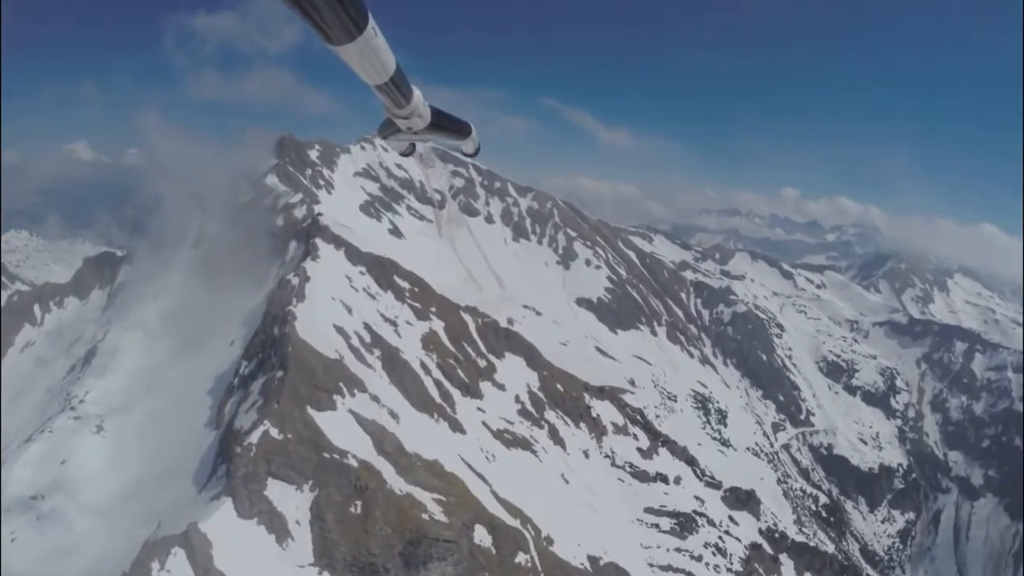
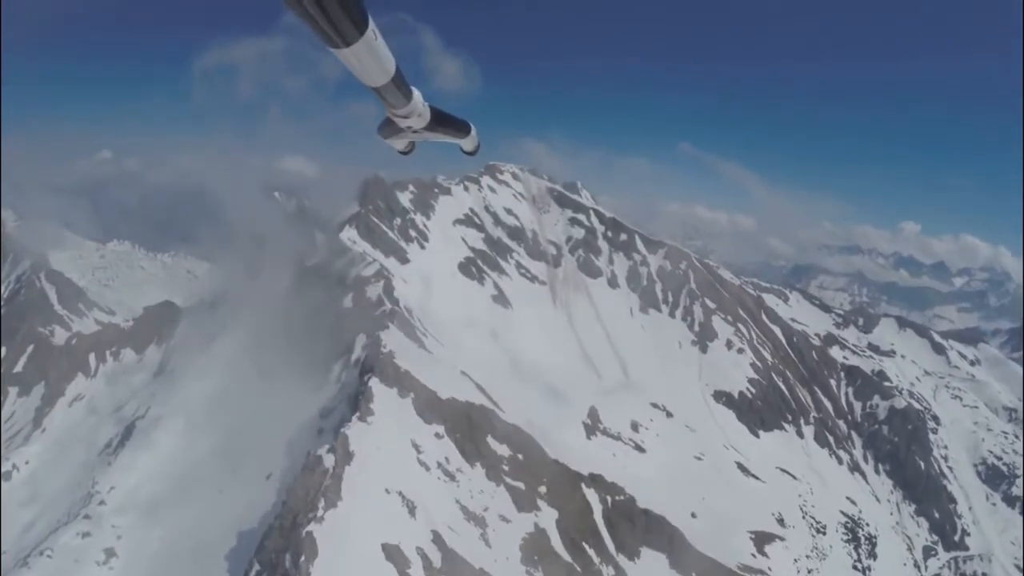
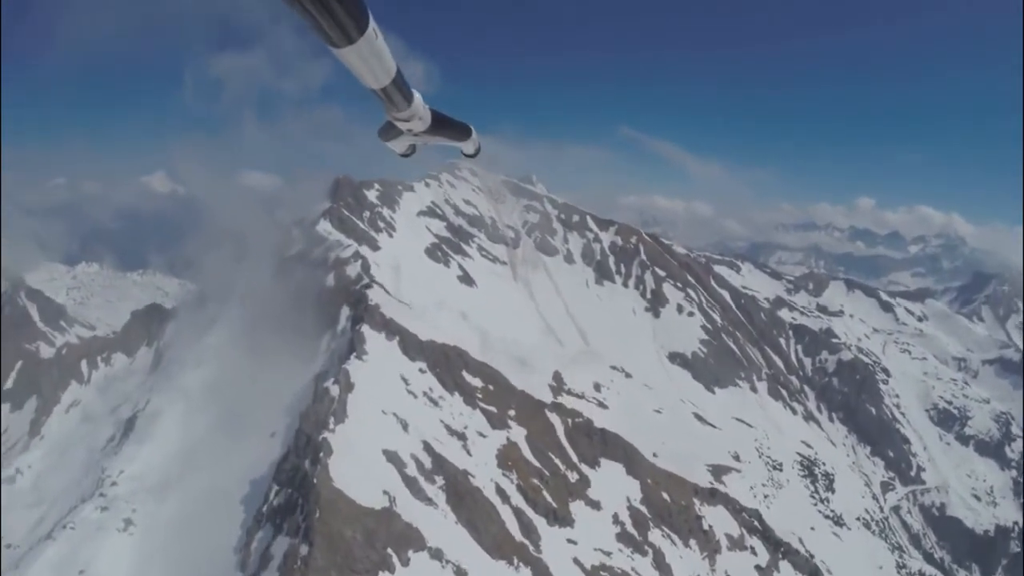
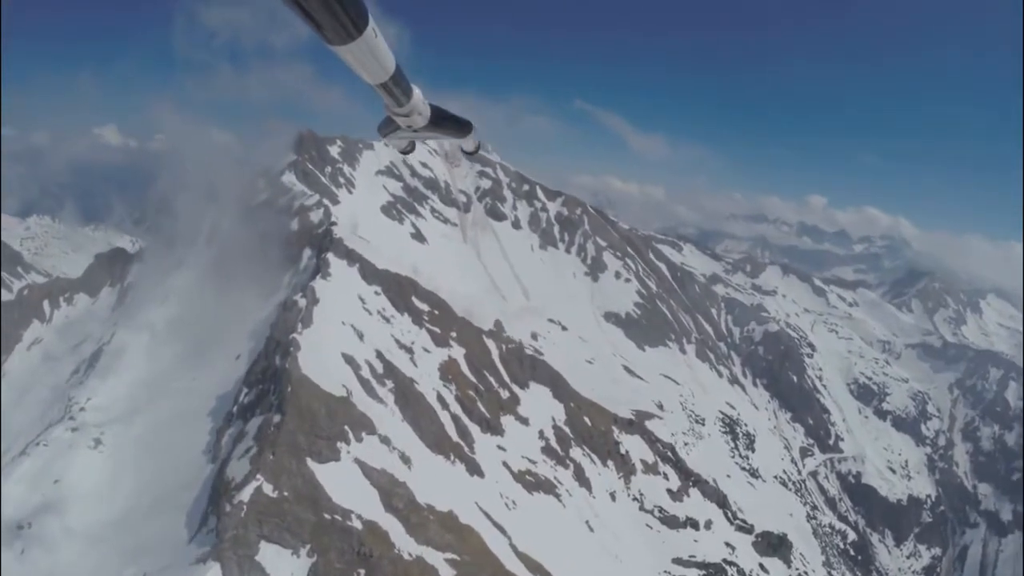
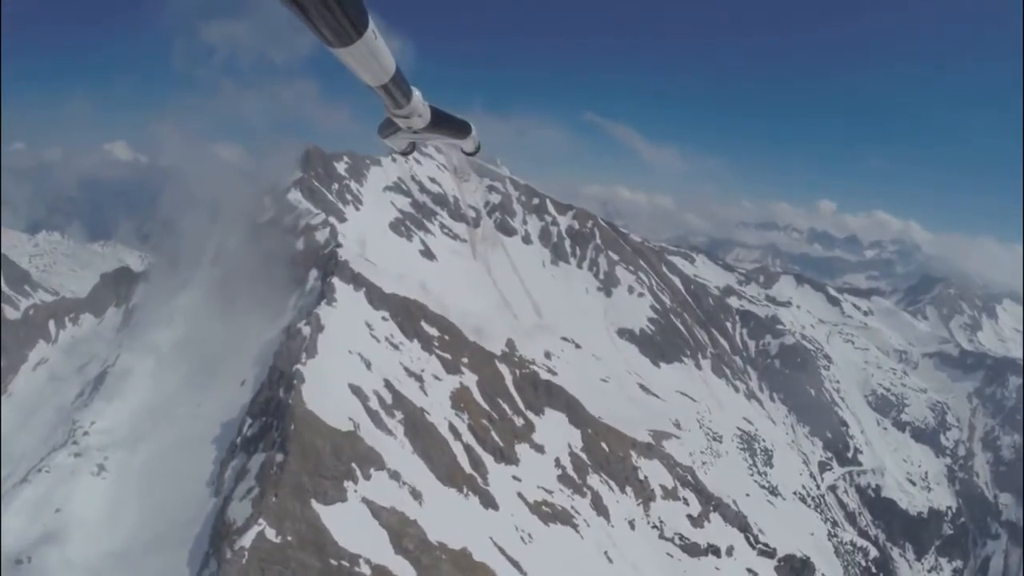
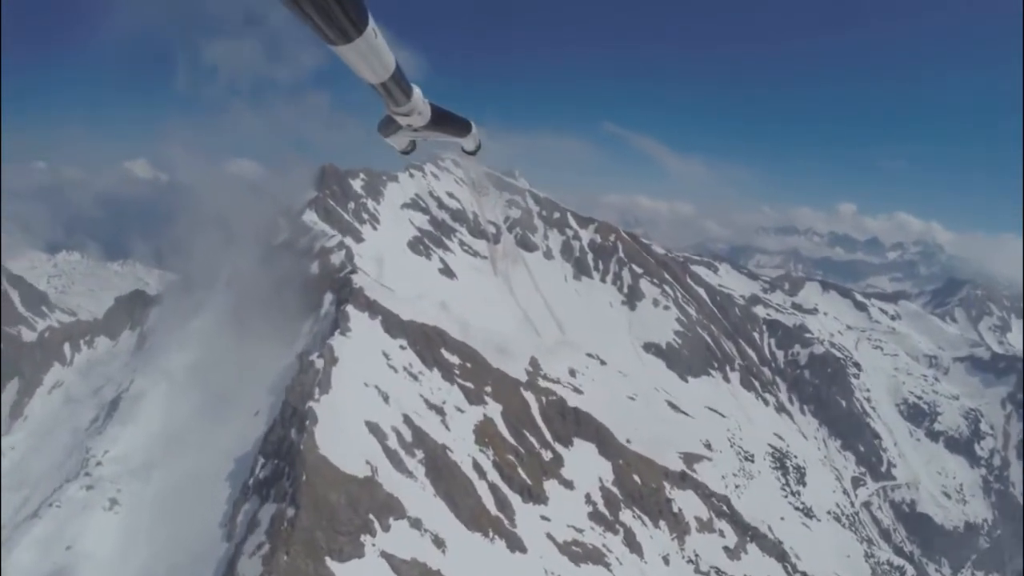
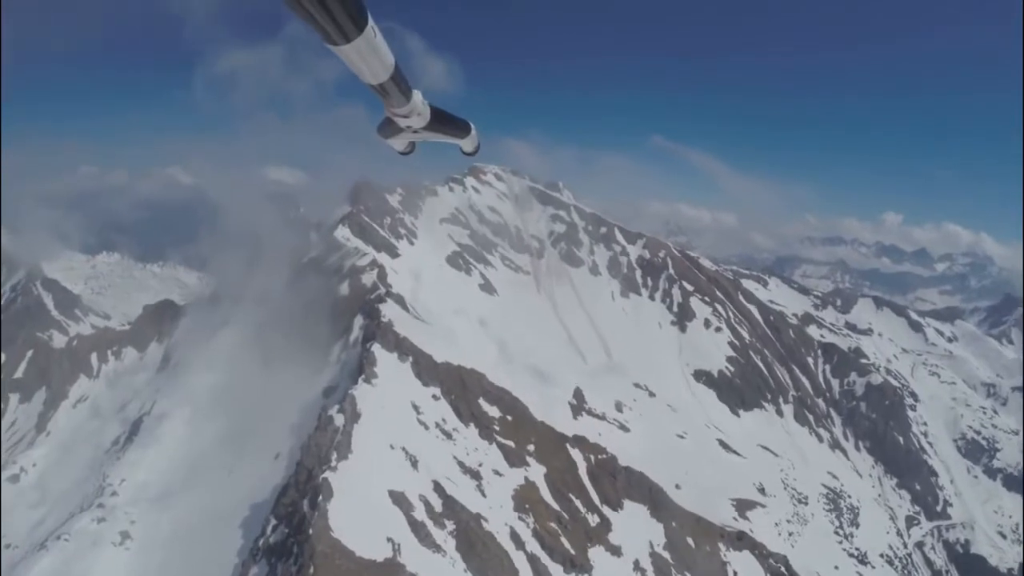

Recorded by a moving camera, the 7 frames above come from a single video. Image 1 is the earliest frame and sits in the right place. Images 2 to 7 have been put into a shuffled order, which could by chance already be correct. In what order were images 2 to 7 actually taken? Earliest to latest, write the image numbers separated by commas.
4, 5, 6, 3, 7, 2
